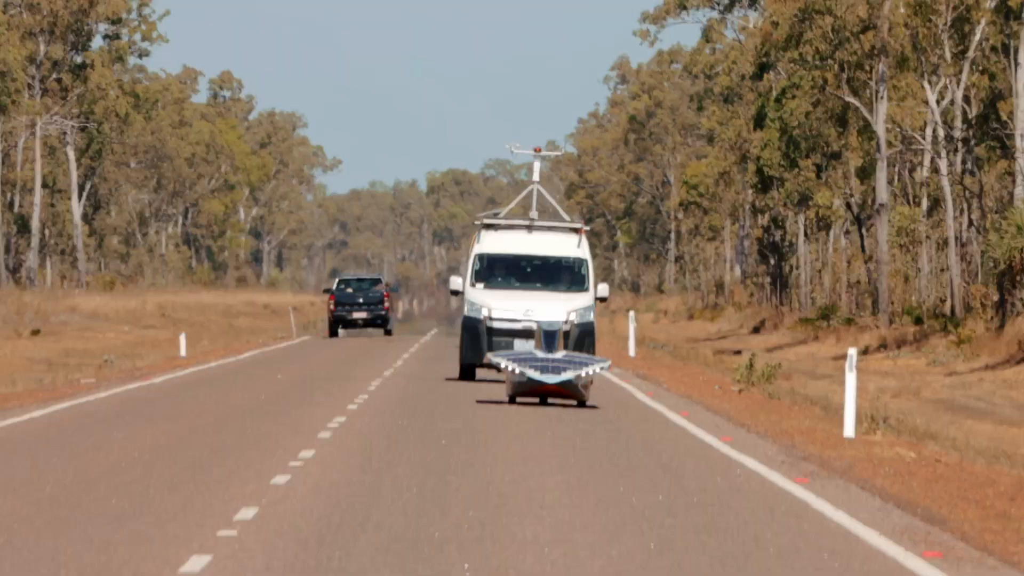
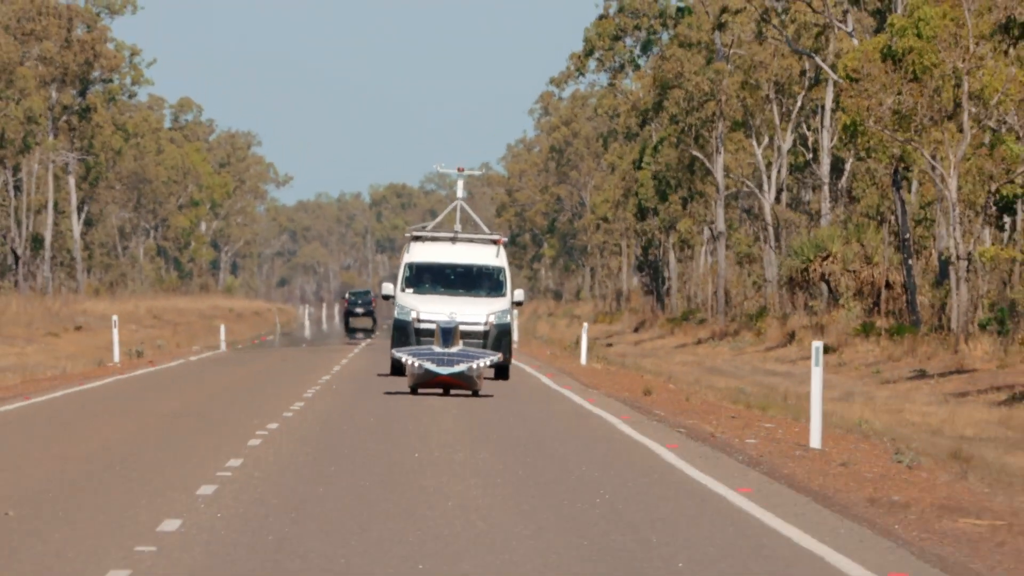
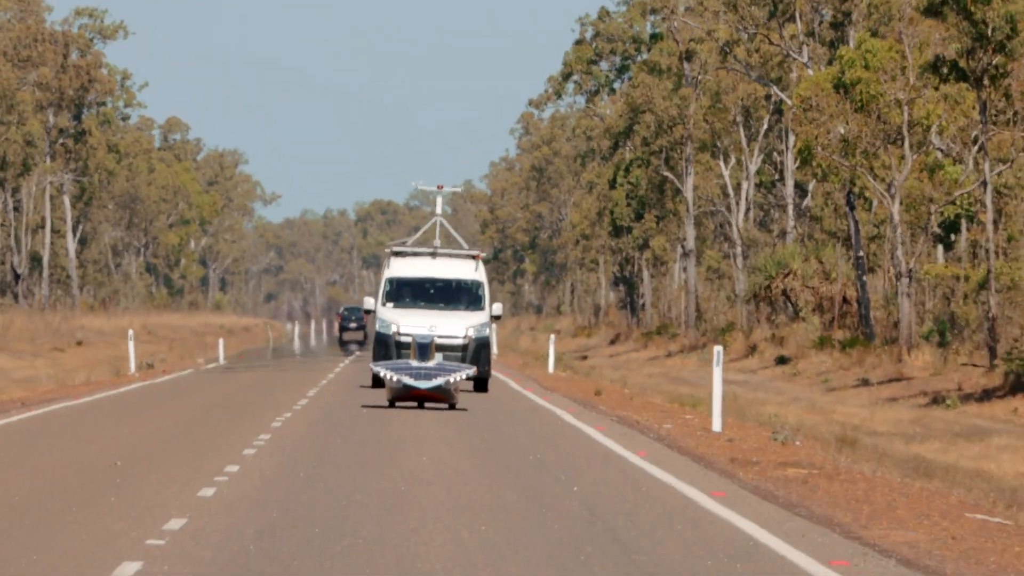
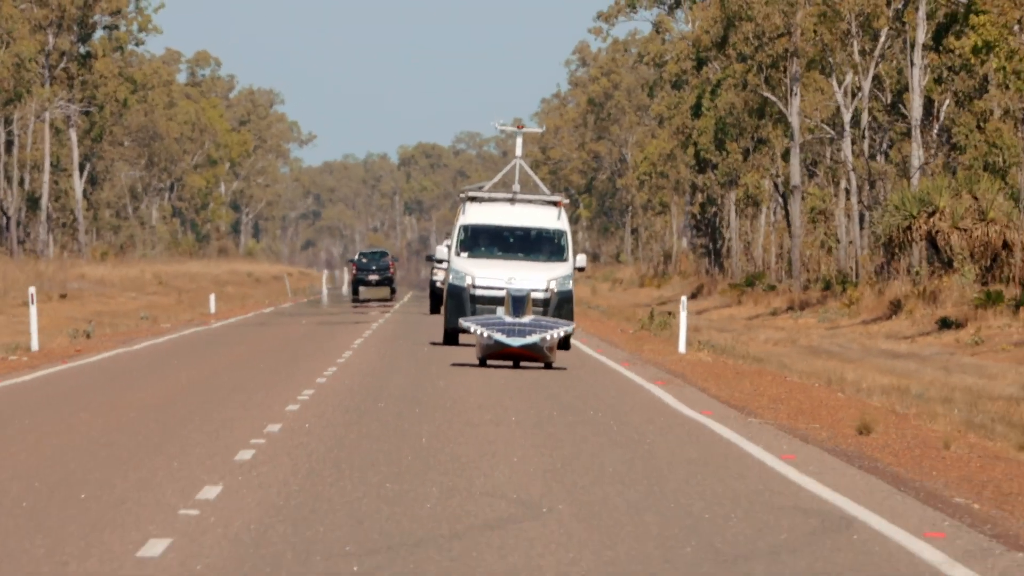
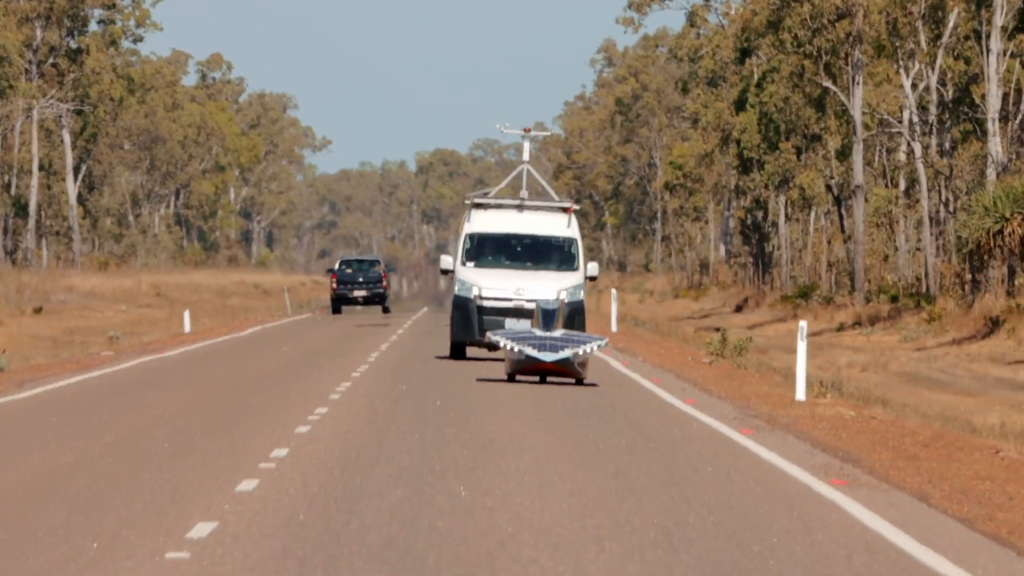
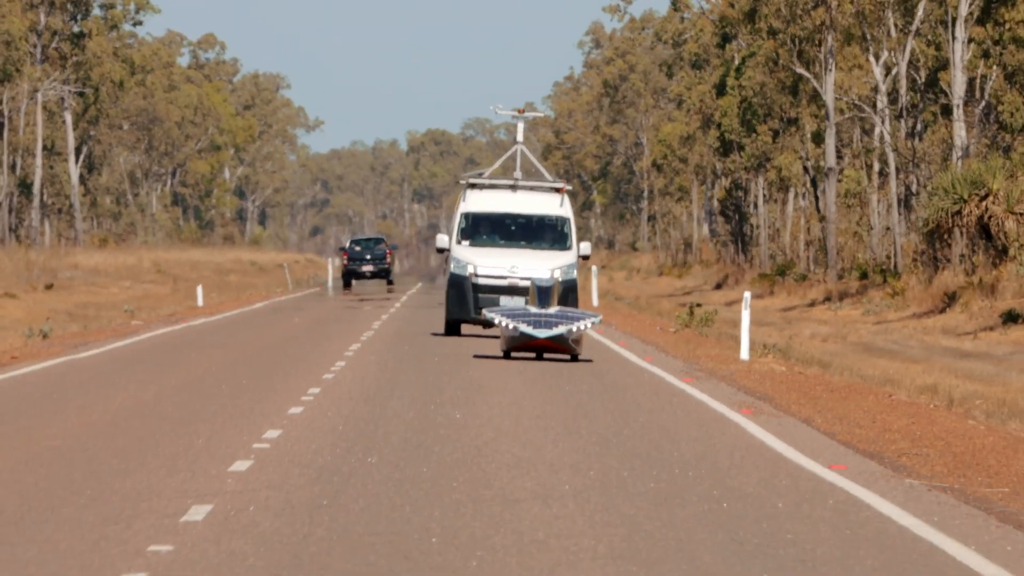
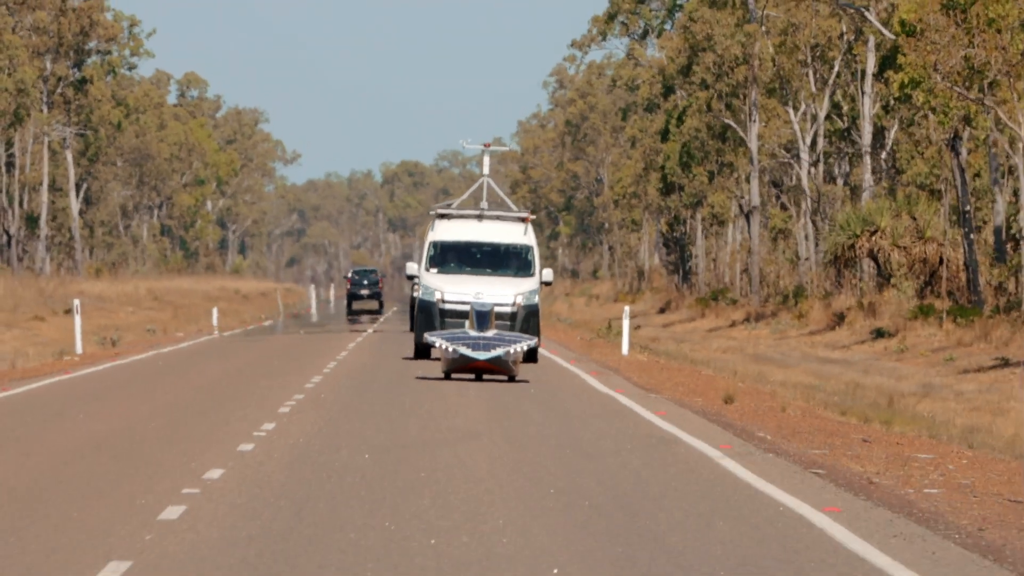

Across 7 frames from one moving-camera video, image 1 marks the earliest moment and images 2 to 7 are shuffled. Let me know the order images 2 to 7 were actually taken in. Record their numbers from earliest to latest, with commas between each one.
5, 6, 4, 7, 2, 3
